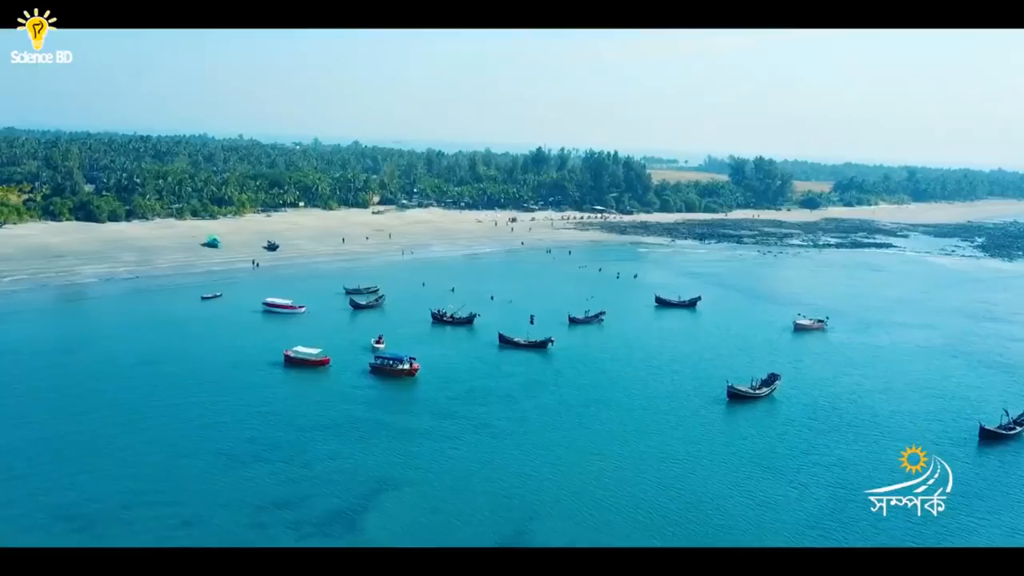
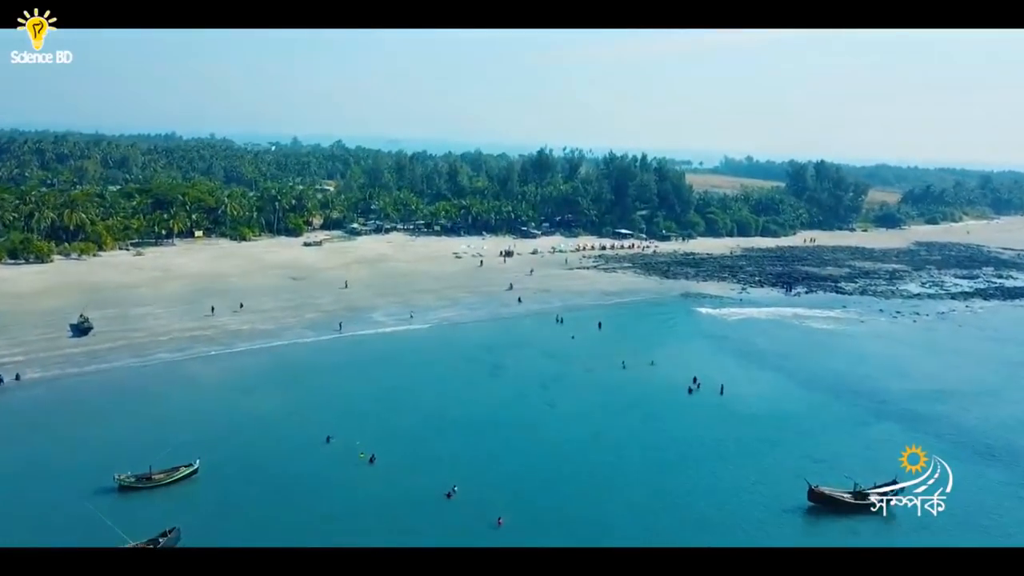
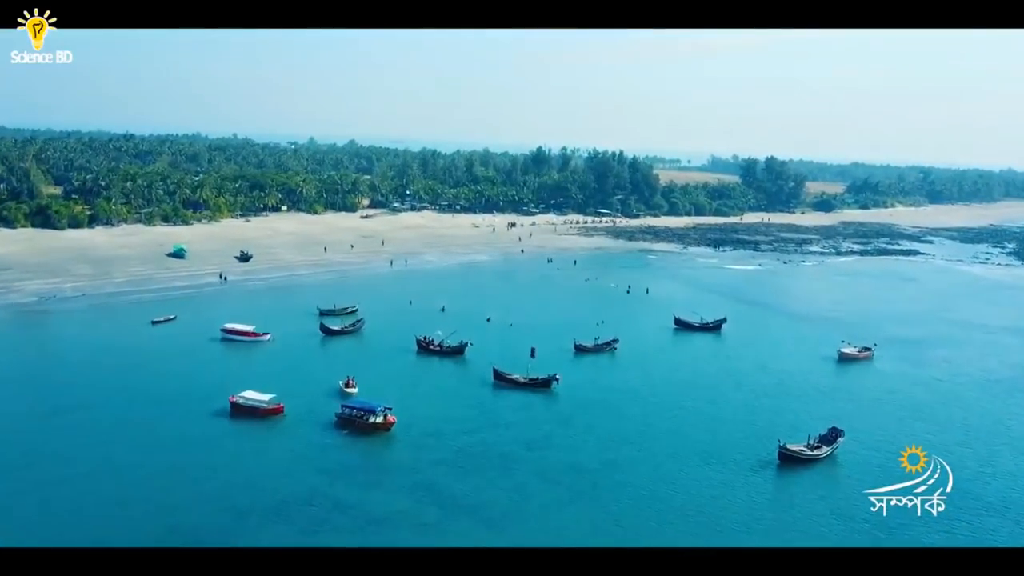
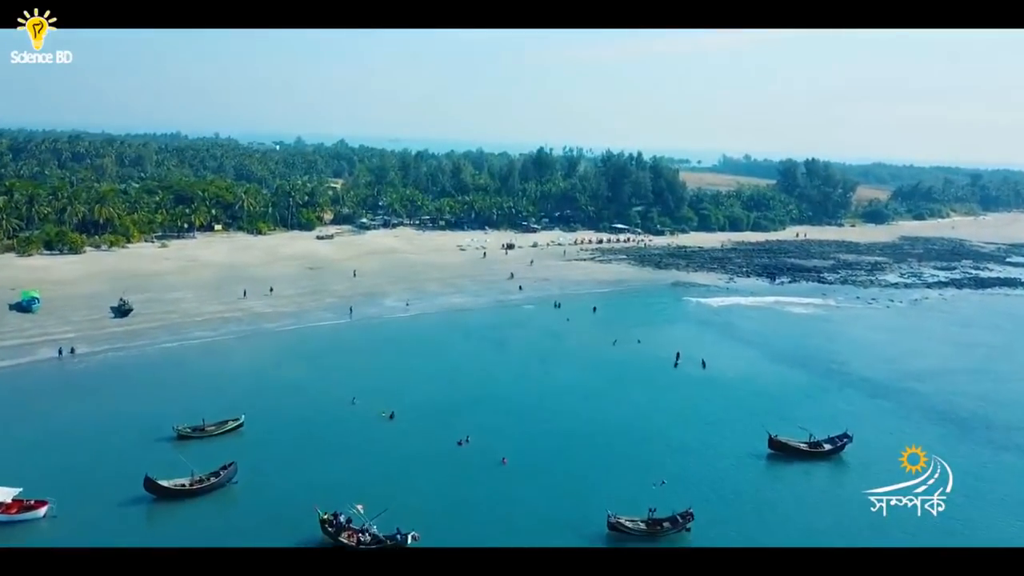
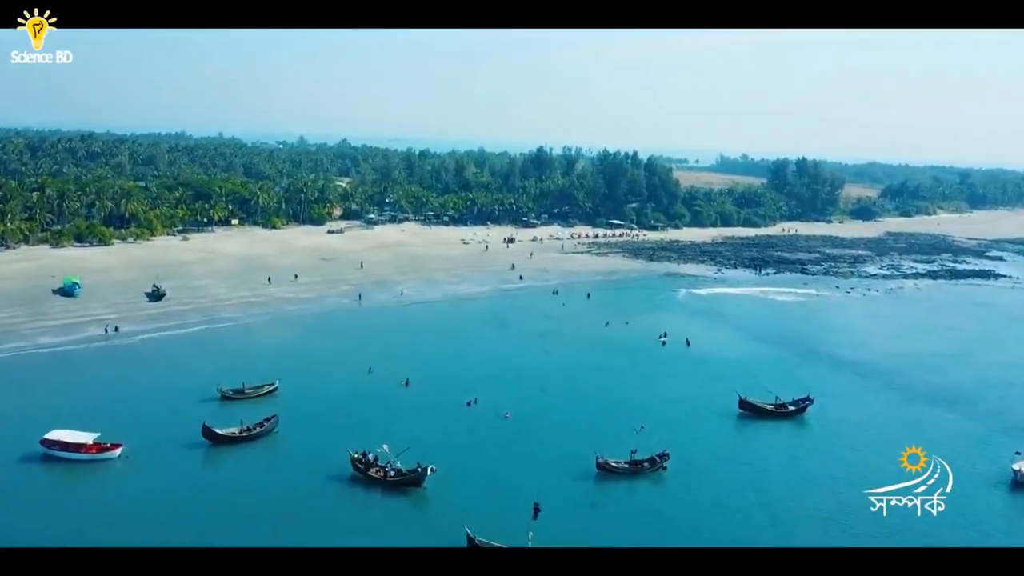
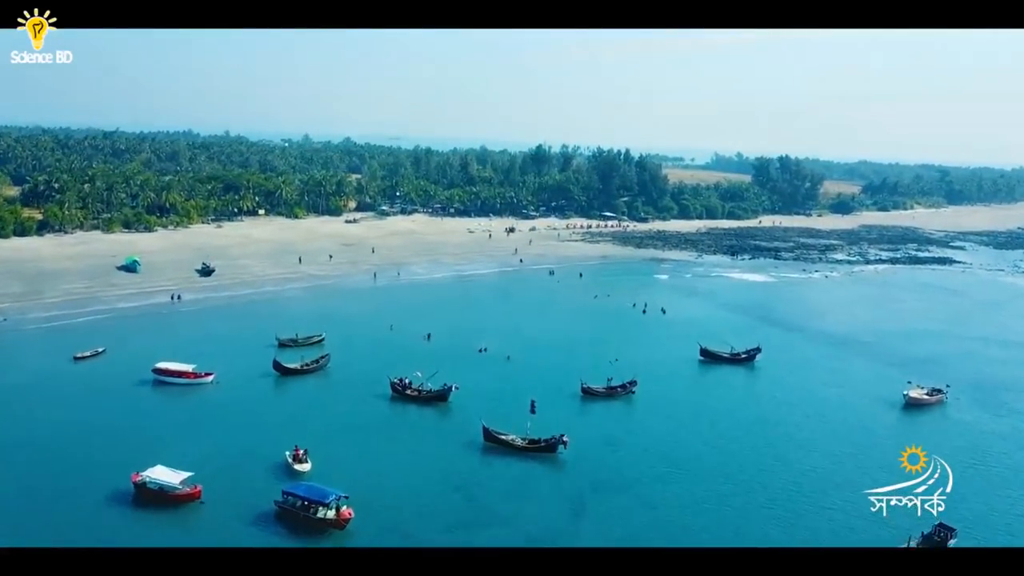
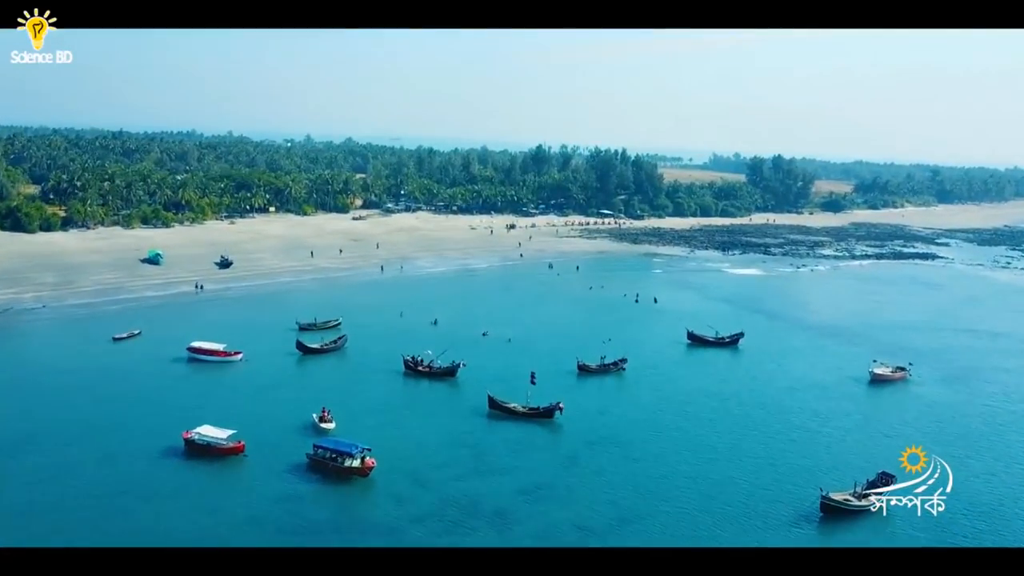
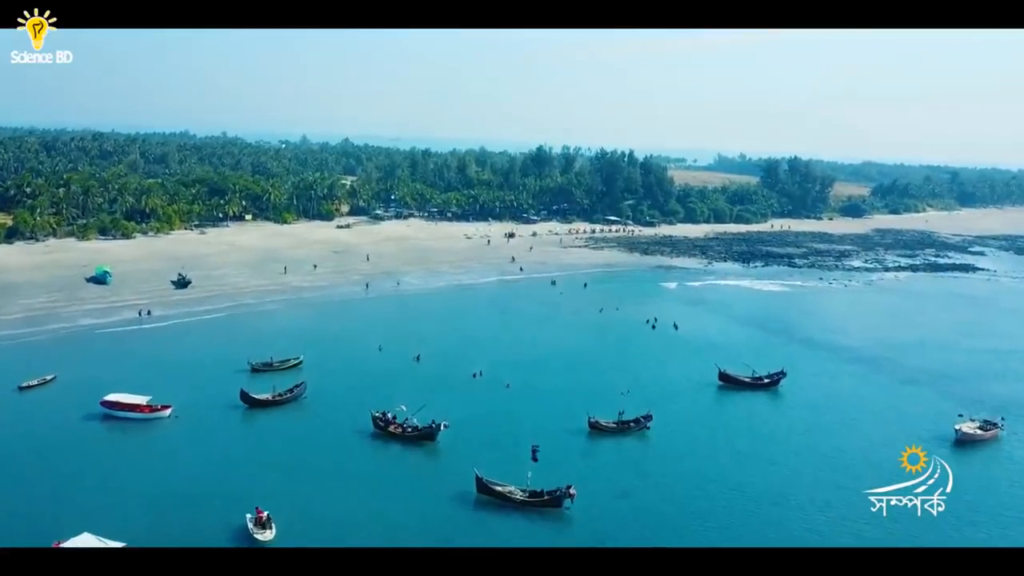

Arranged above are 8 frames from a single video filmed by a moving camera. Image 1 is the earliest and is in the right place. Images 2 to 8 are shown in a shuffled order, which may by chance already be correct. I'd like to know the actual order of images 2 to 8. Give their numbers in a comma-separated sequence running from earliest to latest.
3, 7, 6, 8, 5, 4, 2
